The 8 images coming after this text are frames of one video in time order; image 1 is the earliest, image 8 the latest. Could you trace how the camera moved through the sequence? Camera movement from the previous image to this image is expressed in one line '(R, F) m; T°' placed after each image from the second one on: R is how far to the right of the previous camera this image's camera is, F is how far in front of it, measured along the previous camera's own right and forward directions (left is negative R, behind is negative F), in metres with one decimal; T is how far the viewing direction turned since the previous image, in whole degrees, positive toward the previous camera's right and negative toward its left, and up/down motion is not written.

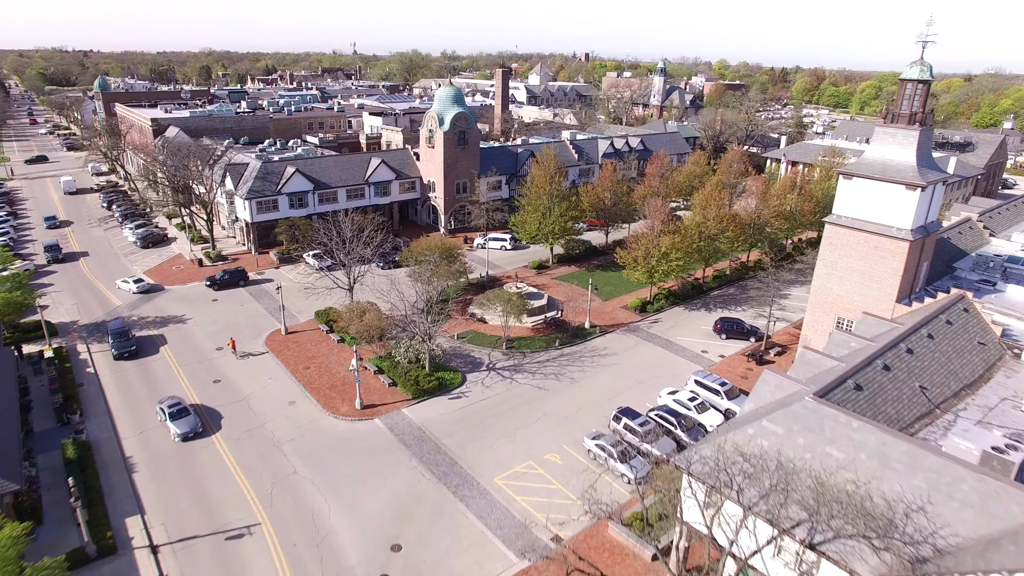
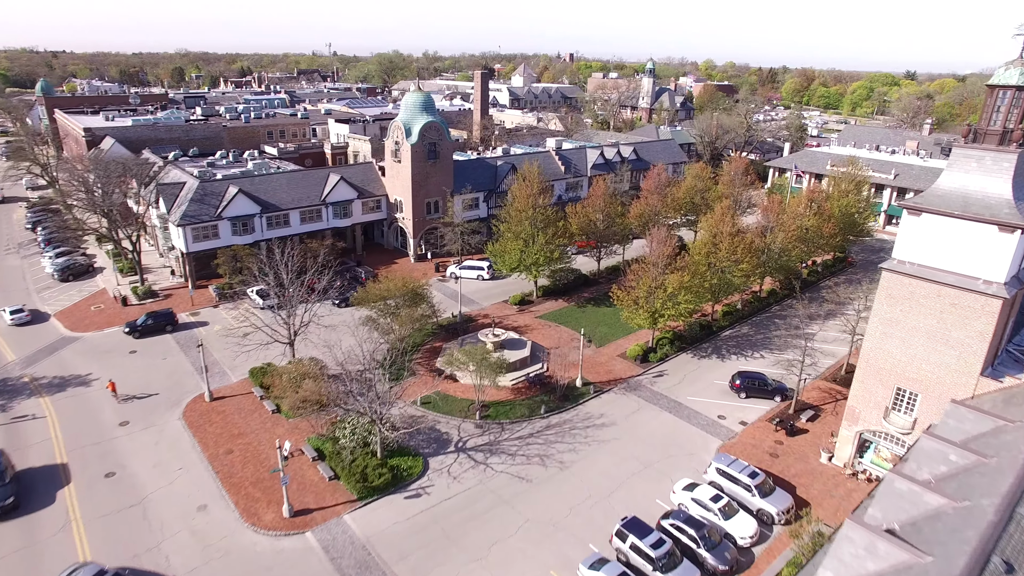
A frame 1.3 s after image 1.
(+0.6, +7.3) m; +1°
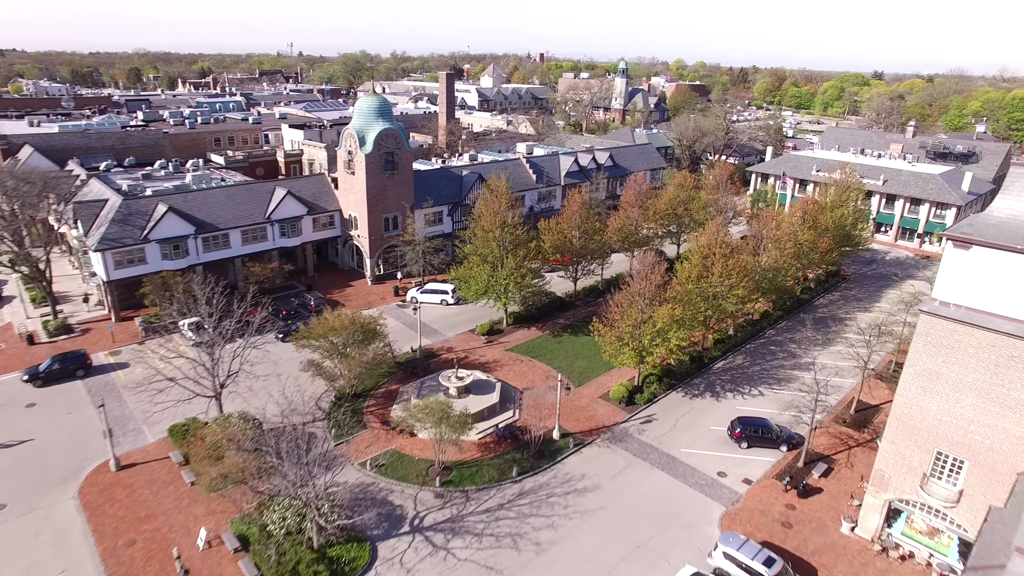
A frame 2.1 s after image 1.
(+0.4, +4.9) m; +2°
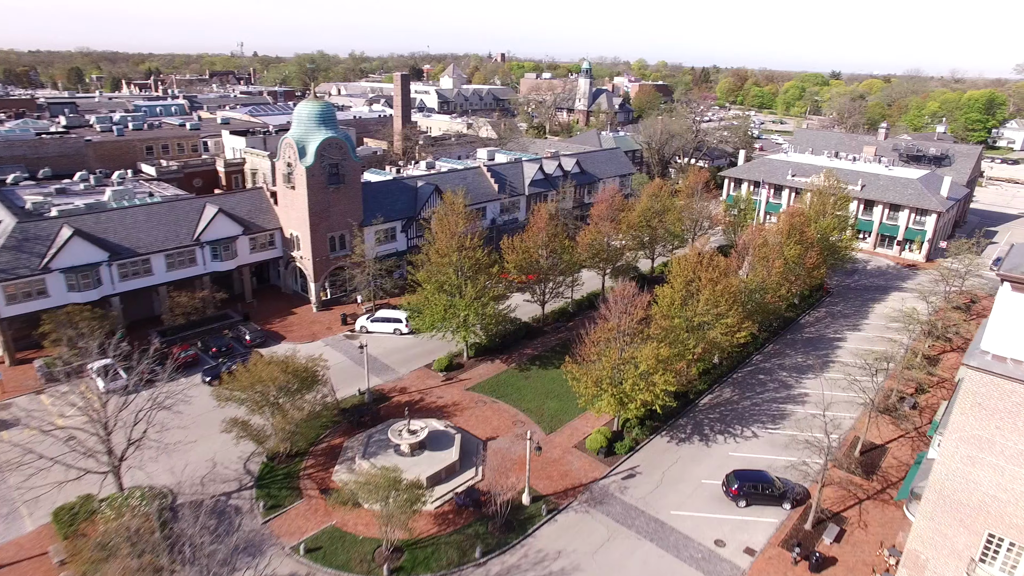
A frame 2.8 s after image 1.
(+0.3, +4.5) m; +3°
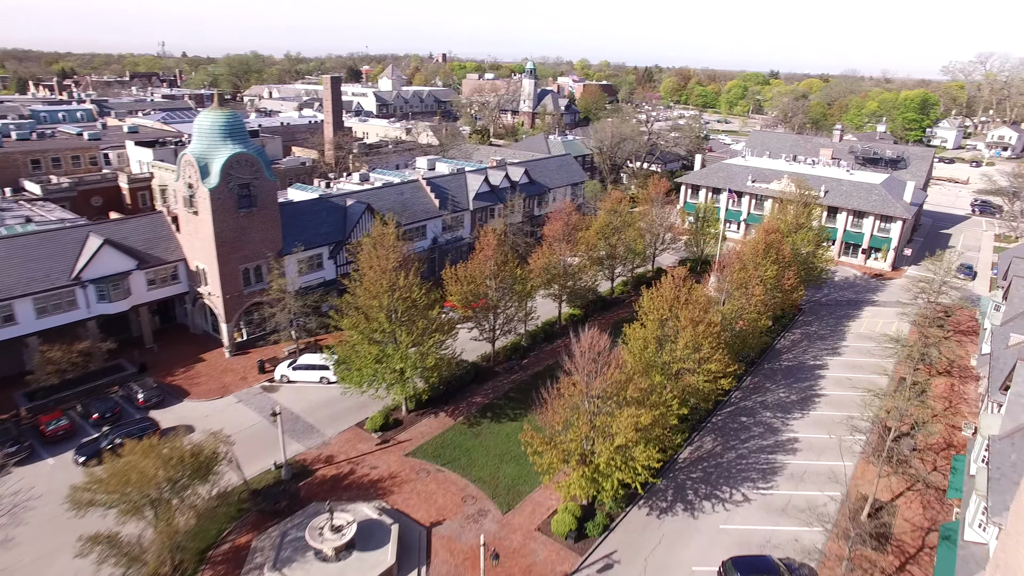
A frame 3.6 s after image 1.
(+0.2, +5.3) m; +4°
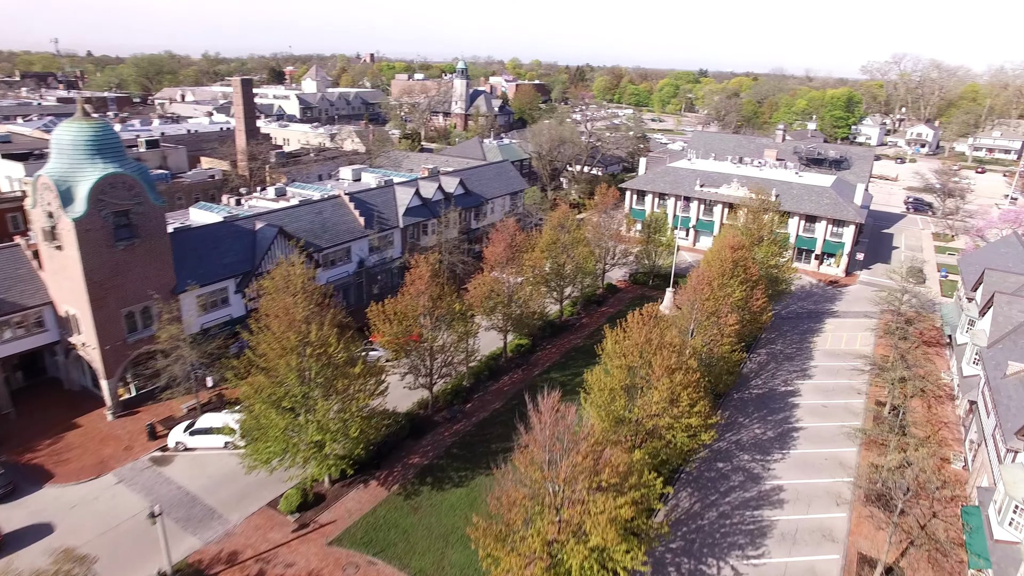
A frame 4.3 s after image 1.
(0.0, +4.8) m; +5°
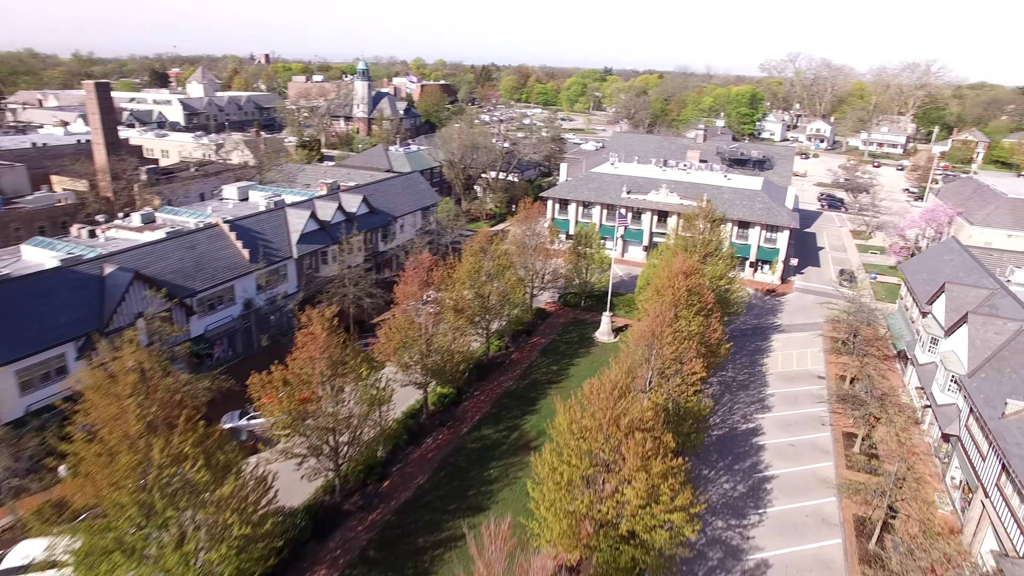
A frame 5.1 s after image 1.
(-0.1, +5.5) m; +7°
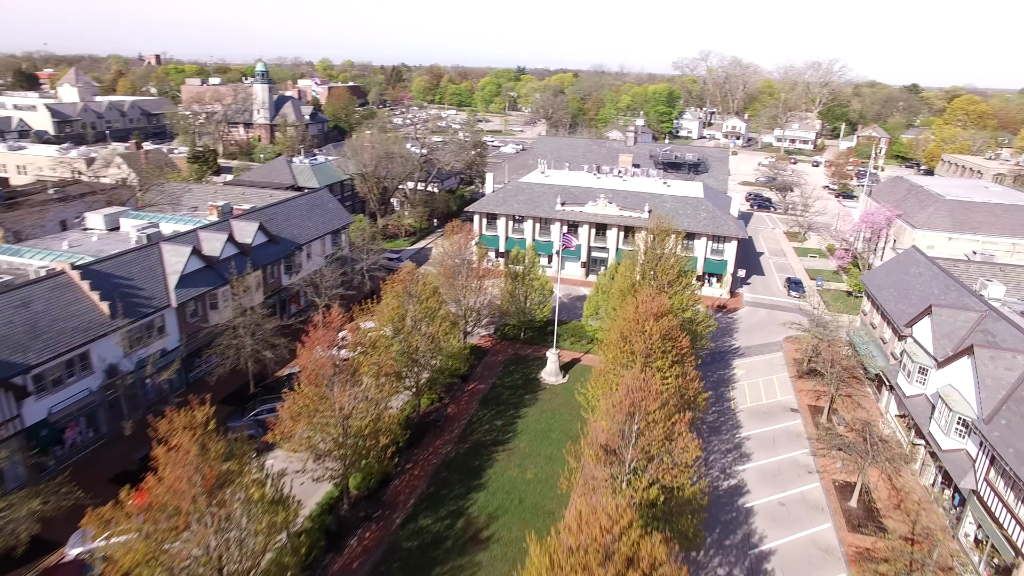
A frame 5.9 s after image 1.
(-0.5, +5.6) m; +7°
